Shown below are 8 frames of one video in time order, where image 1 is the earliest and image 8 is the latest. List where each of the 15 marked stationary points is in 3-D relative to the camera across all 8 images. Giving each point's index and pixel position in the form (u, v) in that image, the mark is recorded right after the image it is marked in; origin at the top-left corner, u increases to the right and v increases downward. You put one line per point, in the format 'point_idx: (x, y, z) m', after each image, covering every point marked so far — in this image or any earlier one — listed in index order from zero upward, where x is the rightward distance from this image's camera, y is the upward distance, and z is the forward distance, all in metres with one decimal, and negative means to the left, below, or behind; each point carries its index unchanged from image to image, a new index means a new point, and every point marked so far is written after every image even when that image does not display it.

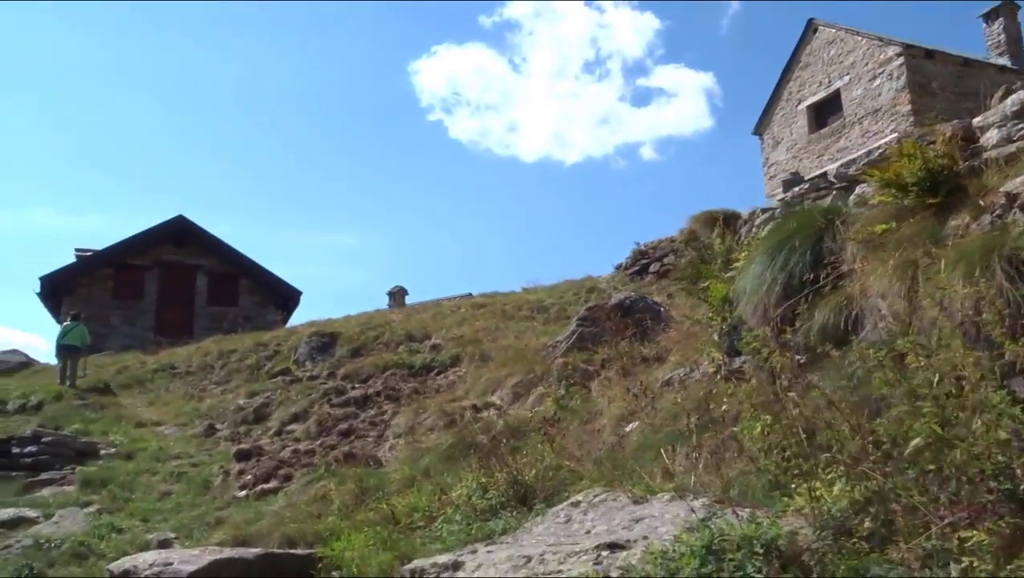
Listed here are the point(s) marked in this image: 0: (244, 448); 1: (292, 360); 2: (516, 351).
0: (-3.6, -2.2, +11.8) m
1: (-4.9, -1.6, +19.6) m
2: (+0.1, -1.0, +14.0) m
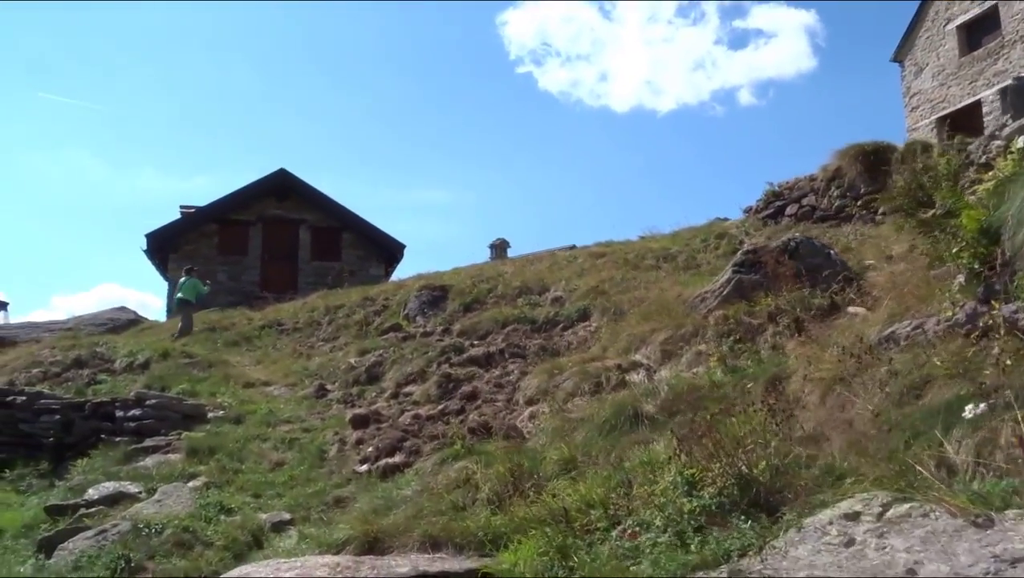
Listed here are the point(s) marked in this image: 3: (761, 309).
0: (-1.8, -1.5, +10.6) m
1: (-2.3, -0.6, +18.5) m
2: (+2.0, -0.2, +12.4) m
3: (+2.9, -0.2, +10.0) m
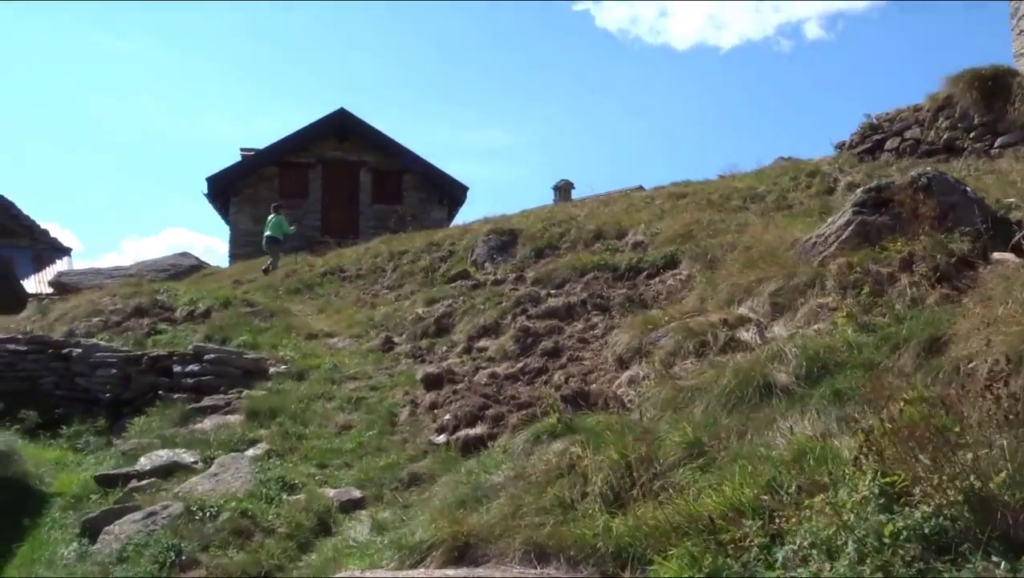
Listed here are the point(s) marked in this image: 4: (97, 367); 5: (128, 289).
0: (-0.9, -0.9, +9.6) m
1: (-0.8, +0.5, +17.5) m
2: (+3.1, +0.5, +11.0) m
3: (+3.8, +0.3, +8.7) m
4: (-5.7, -1.1, +12.1) m
5: (-7.9, 0.0, +17.9) m
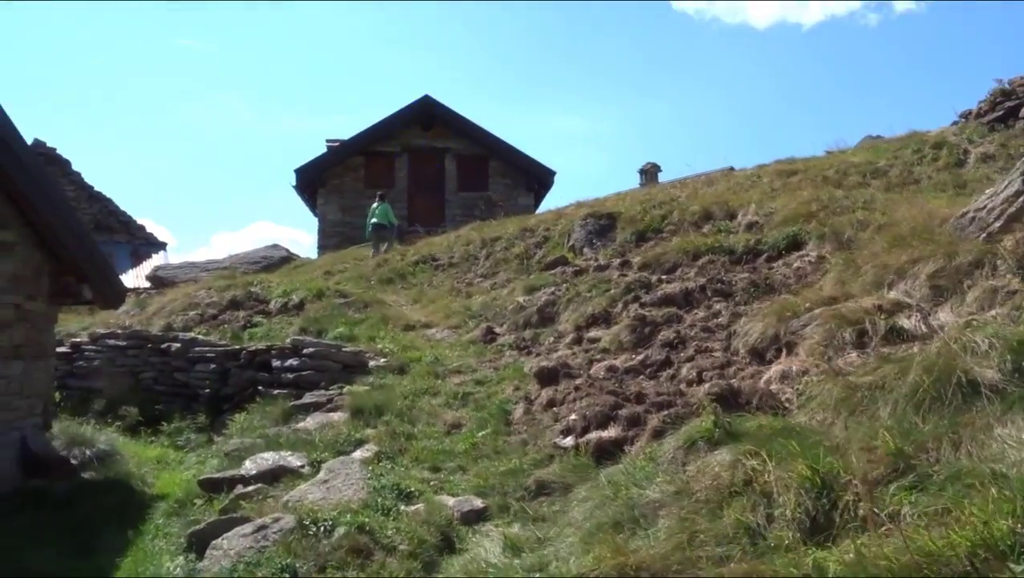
0: (+0.4, -0.8, +8.9) m
1: (+1.1, +0.8, +16.7) m
2: (+4.4, +0.7, +9.9) m
3: (+4.9, +0.5, +7.5) m
4: (-4.3, -1.0, +11.8) m
5: (-5.9, +0.1, +17.7) m
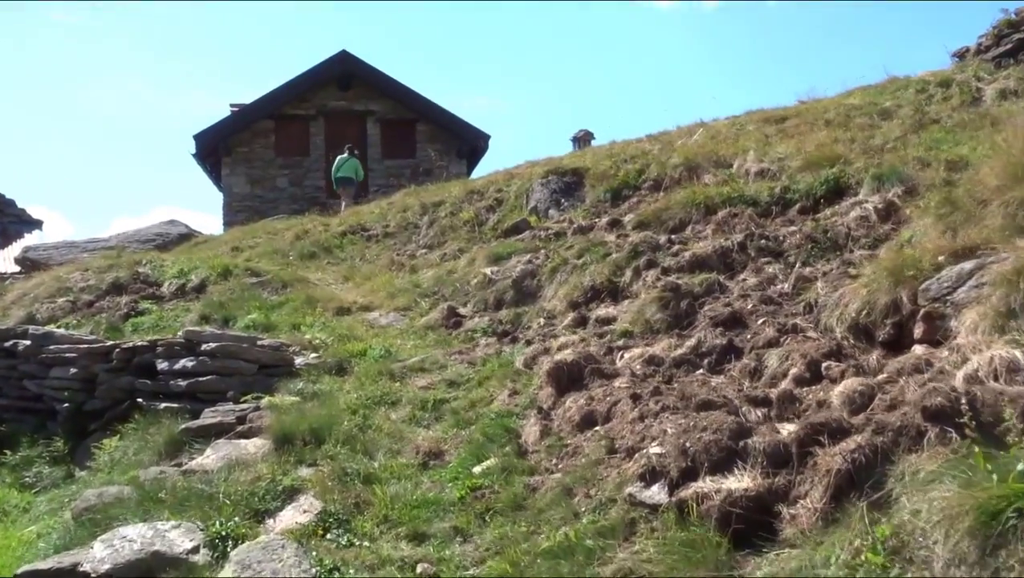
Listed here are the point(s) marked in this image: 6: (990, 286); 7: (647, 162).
0: (+0.4, -0.5, +6.1) m
1: (+0.3, +1.3, +13.9) m
2: (+4.3, +1.1, +7.5) m
3: (+5.0, +0.9, +5.2) m
4: (-4.5, -0.8, +8.6) m
5: (-6.7, +0.4, +14.3) m
6: (+2.9, 0.0, +5.2) m
7: (+2.2, +2.0, +13.9) m
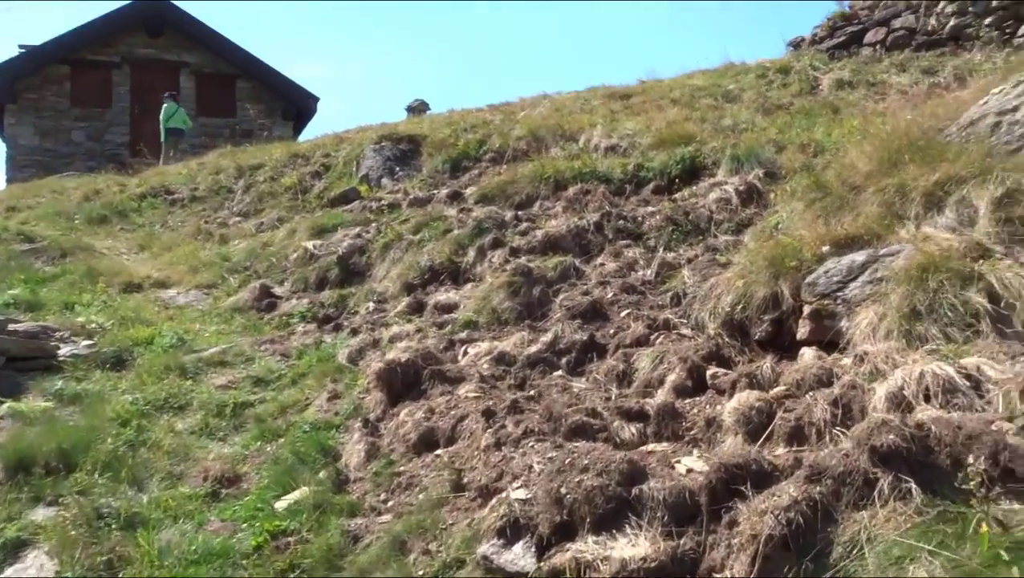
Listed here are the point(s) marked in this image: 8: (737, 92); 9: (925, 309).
0: (-0.7, -0.4, +5.0) m
1: (-2.2, +1.6, +12.6) m
2: (+2.9, +1.2, +7.1) m
3: (+4.1, +0.9, +4.9) m
4: (-6.0, -0.5, +6.5) m
5: (-9.2, +0.9, +11.6) m
6: (+2.0, 0.0, +4.6) m
7: (-0.3, +2.3, +12.9) m
8: (+3.5, +3.0, +13.5) m
9: (+2.0, -0.1, +4.3) m
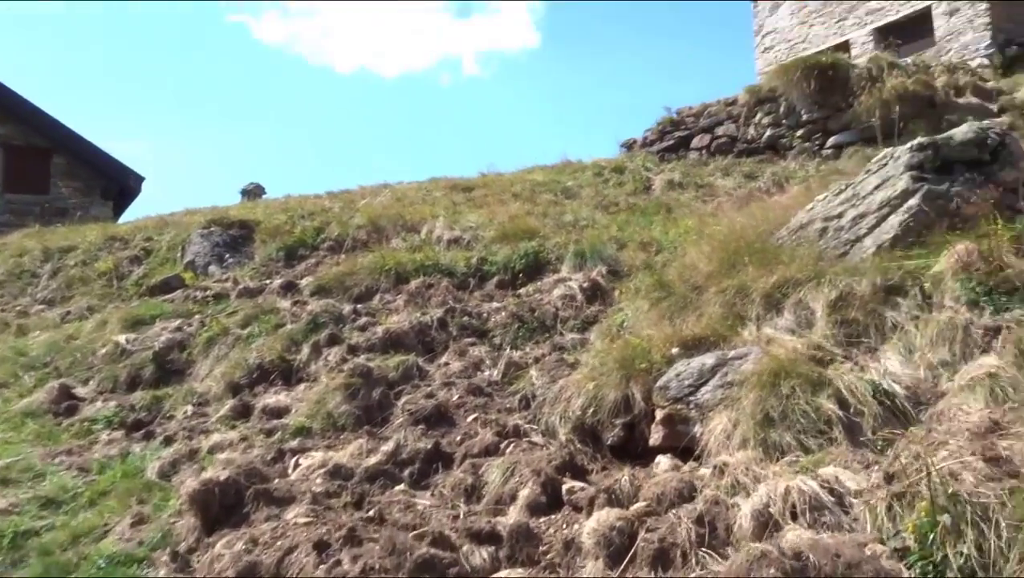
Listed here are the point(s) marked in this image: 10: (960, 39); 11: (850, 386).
0: (-1.5, -0.9, +4.4) m
1: (-4.4, +0.3, +11.7) m
2: (+1.6, +0.4, +7.3) m
3: (+3.1, +0.3, +5.3) m
4: (-7.0, -1.1, +4.9) m
5: (-11.1, -0.1, +9.5) m
6: (+1.2, -0.5, +4.5) m
7: (-2.6, +1.0, +12.5) m
8: (+1.0, +1.6, +13.8) m
9: (+1.3, -0.6, +4.3) m
10: (+8.0, +4.5, +15.6) m
11: (+1.6, -0.5, +4.3) m
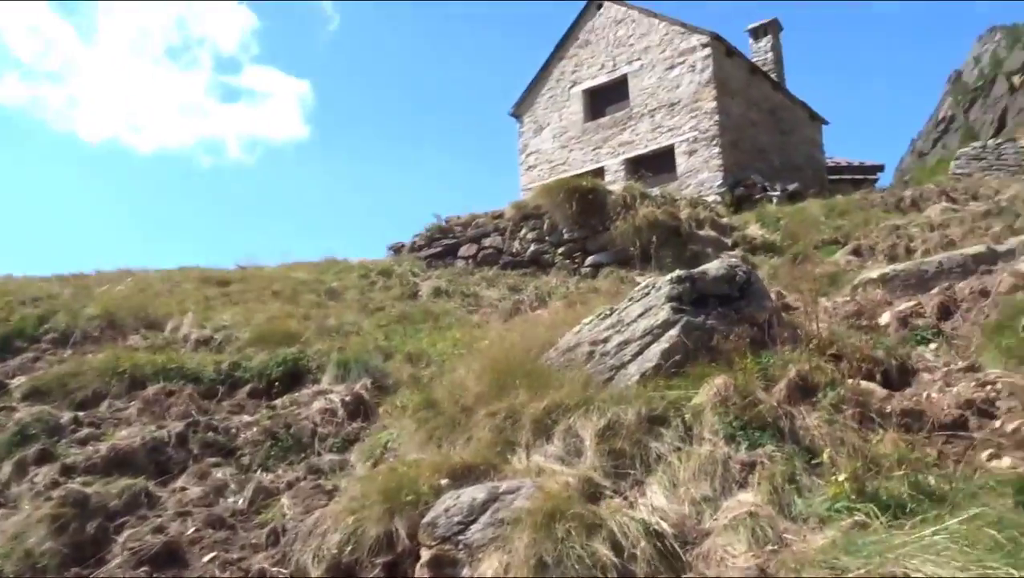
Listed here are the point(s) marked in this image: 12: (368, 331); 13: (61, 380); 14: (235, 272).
0: (-2.6, -1.4, +3.4) m
1: (-7.3, -0.7, +9.8) m
2: (-0.3, -0.6, +7.1) m
3: (+1.7, -0.6, +5.6) m
4: (-8.0, -1.2, +2.4) m
5: (-13.1, -0.5, +5.8) m
6: (0.0, -1.2, +4.3) m
7: (-5.8, -0.3, +11.0) m
8: (-2.6, 0.0, +13.3) m
9: (+0.2, -1.2, +4.0) m
10: (+3.7, +2.2, +17.2) m
11: (+0.5, -1.1, +4.2) m
12: (-1.6, -0.5, +9.9) m
13: (-4.0, -0.8, +7.7) m
14: (-4.6, +0.3, +14.4) m
